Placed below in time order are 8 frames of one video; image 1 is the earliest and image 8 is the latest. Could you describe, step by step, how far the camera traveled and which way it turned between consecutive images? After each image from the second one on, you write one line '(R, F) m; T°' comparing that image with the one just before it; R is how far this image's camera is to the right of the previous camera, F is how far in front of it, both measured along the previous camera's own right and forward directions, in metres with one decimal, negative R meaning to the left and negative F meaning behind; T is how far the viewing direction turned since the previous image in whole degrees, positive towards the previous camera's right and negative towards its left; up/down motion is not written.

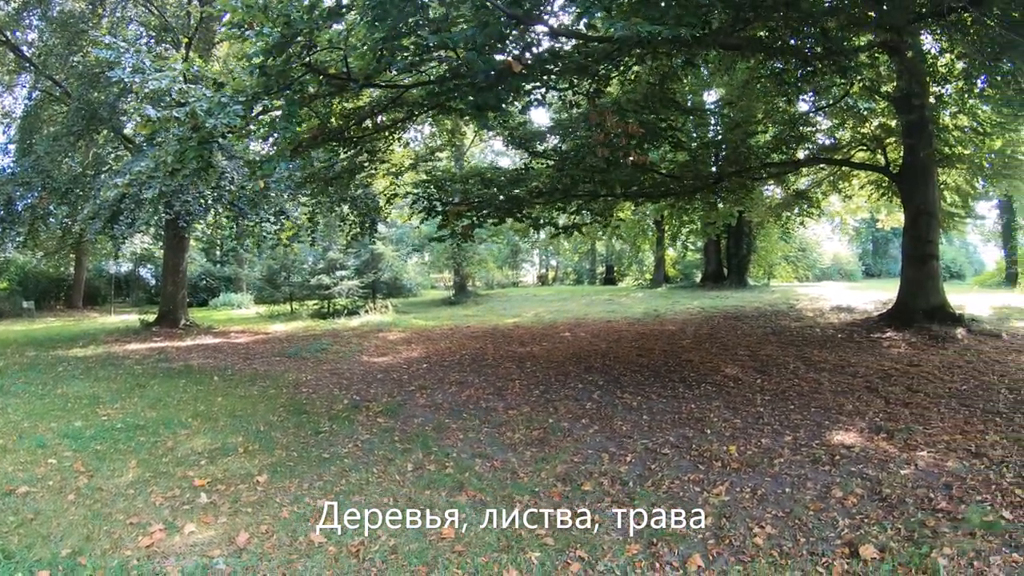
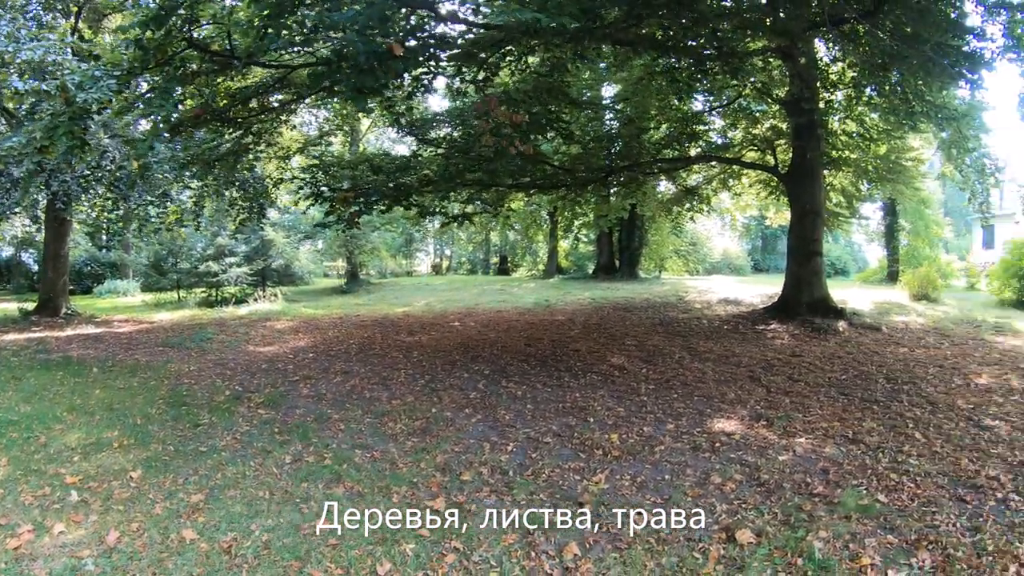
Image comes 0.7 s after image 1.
(+0.2, +0.3) m; +6°
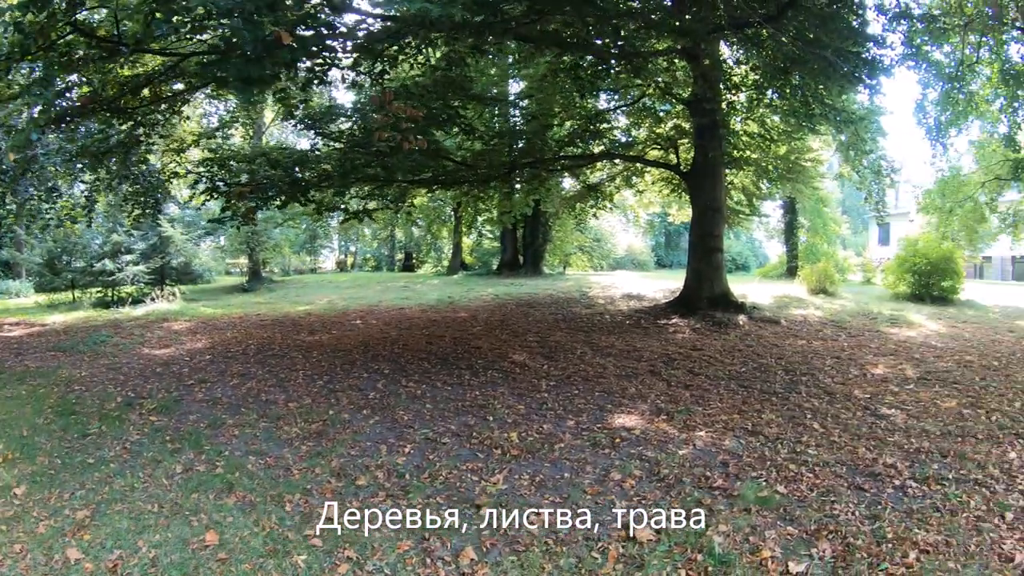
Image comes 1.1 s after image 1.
(+0.1, +0.3) m; +5°
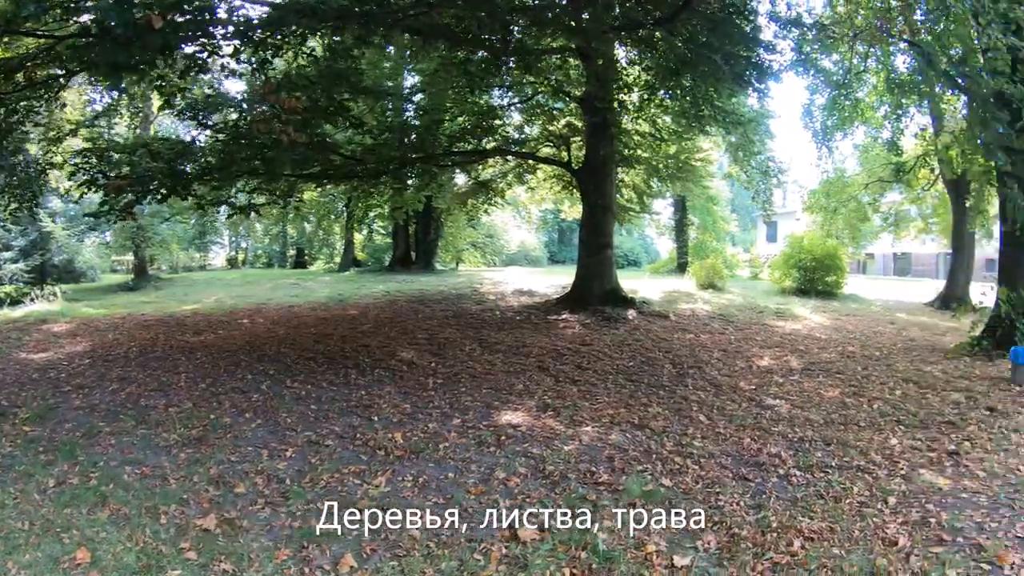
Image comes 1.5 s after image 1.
(+0.1, +0.2) m; +6°
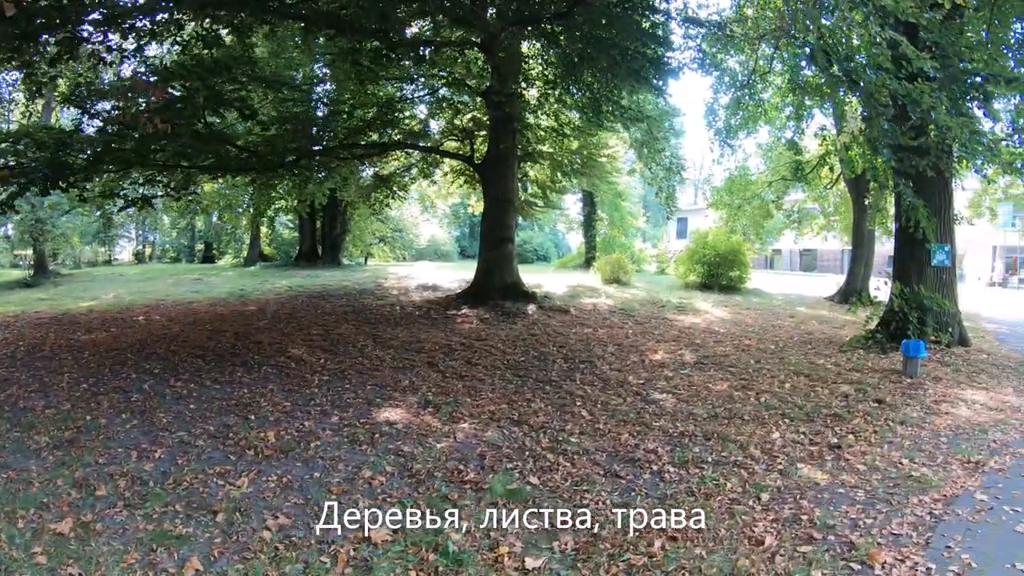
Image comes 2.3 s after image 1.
(+0.3, +0.4) m; +4°
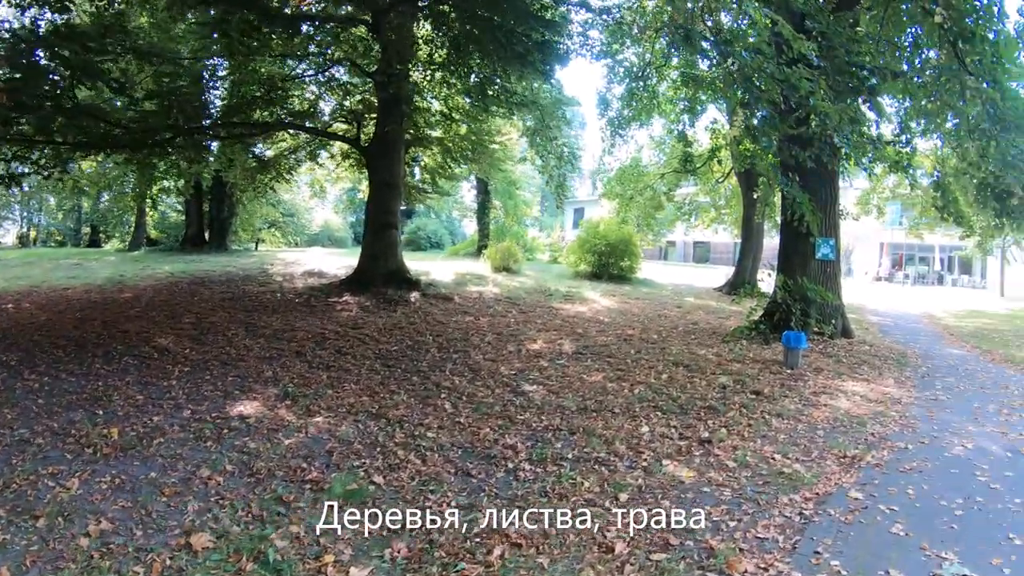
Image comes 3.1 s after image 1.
(+0.2, +0.4) m; +5°
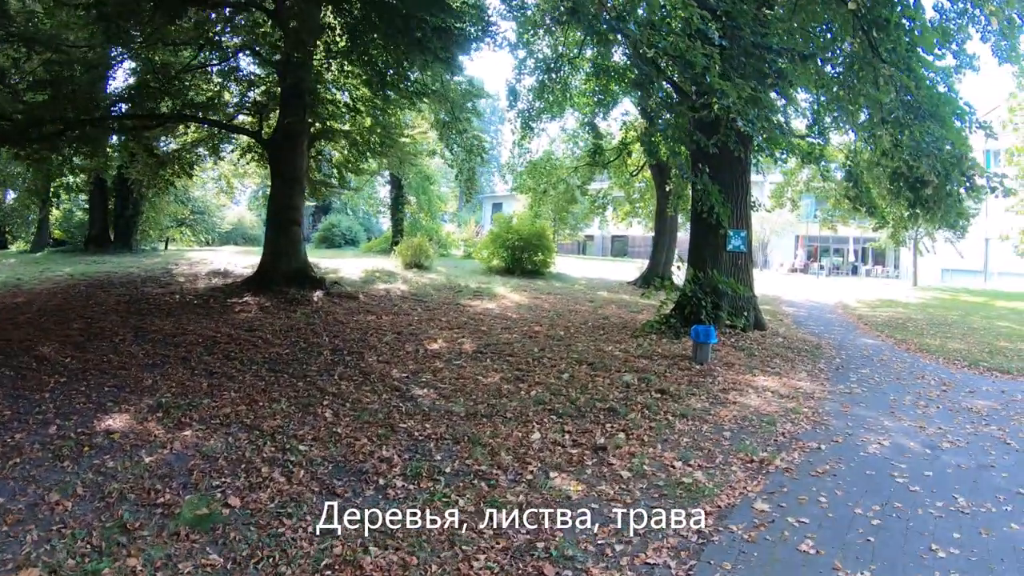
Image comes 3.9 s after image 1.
(+0.2, +0.4) m; +4°
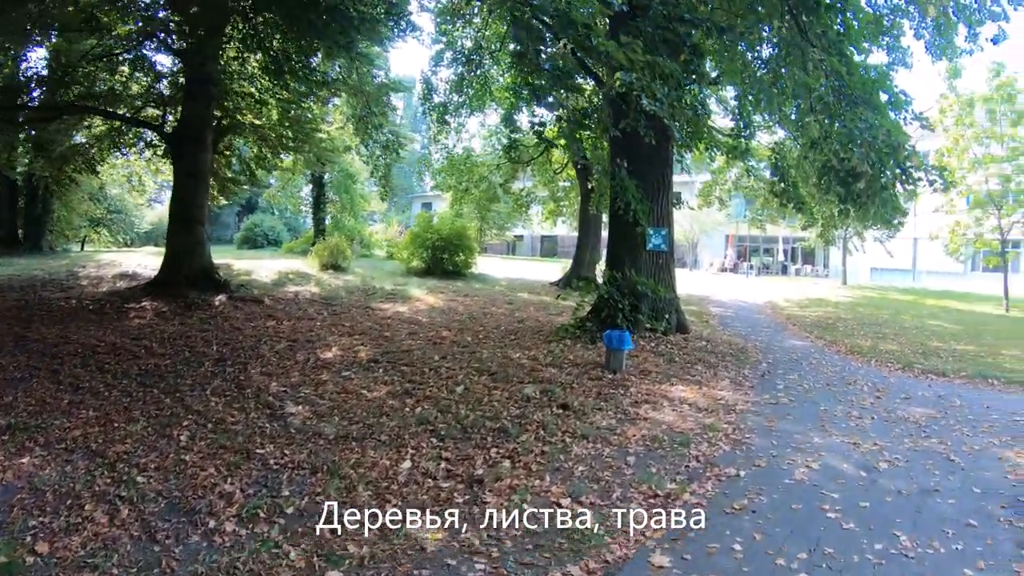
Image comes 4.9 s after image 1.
(+0.2, +0.6) m; +4°
